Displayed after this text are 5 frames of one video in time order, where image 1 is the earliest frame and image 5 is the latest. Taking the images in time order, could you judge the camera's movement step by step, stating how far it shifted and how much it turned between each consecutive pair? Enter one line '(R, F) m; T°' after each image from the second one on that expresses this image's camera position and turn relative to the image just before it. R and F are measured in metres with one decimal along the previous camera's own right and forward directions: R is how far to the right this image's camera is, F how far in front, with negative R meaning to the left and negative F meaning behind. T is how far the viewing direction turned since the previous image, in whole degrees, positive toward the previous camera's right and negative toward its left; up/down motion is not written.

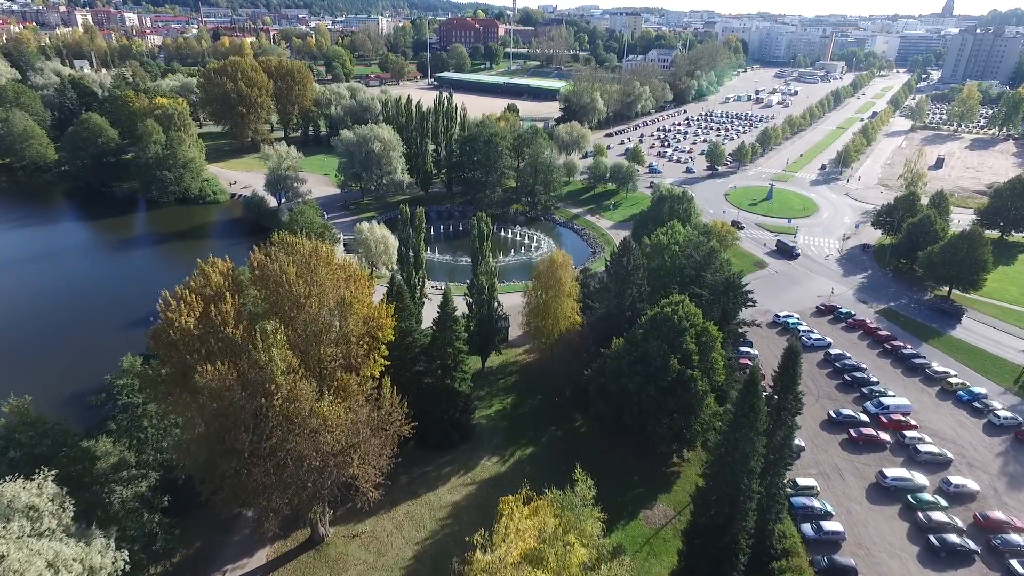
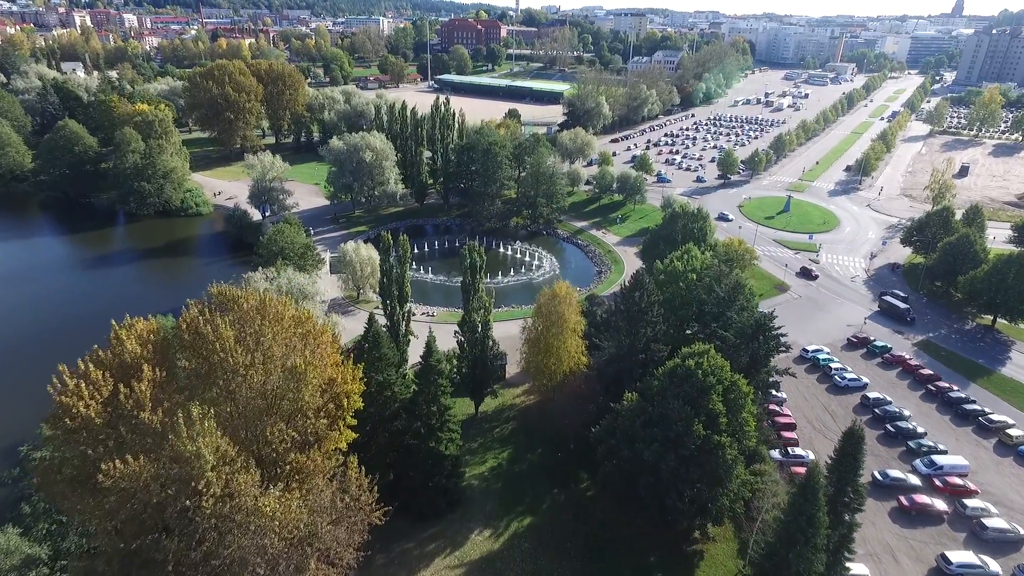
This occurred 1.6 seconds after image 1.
(+0.3, +4.5) m; 0°
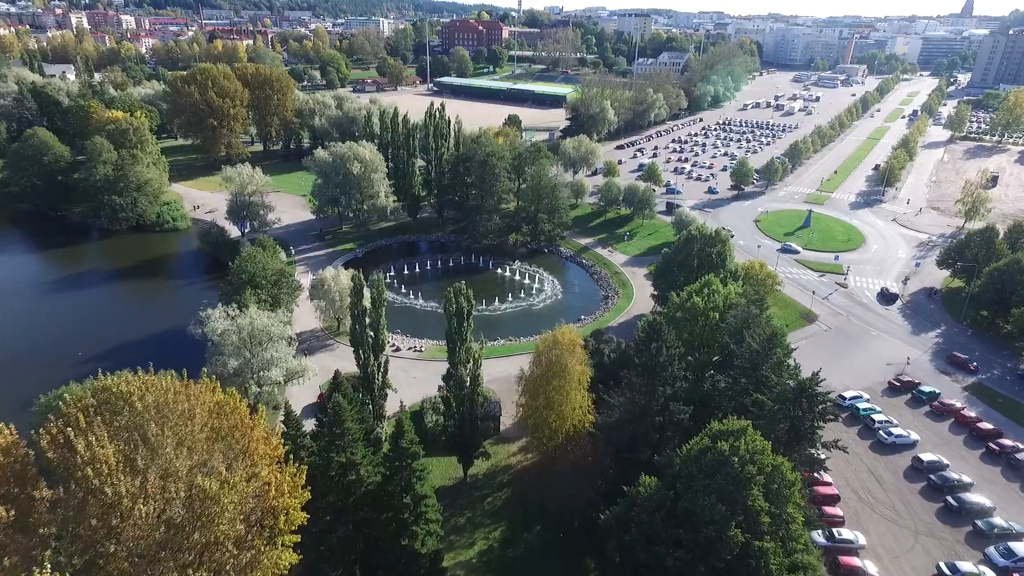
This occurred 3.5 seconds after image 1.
(+0.4, +4.9) m; 0°
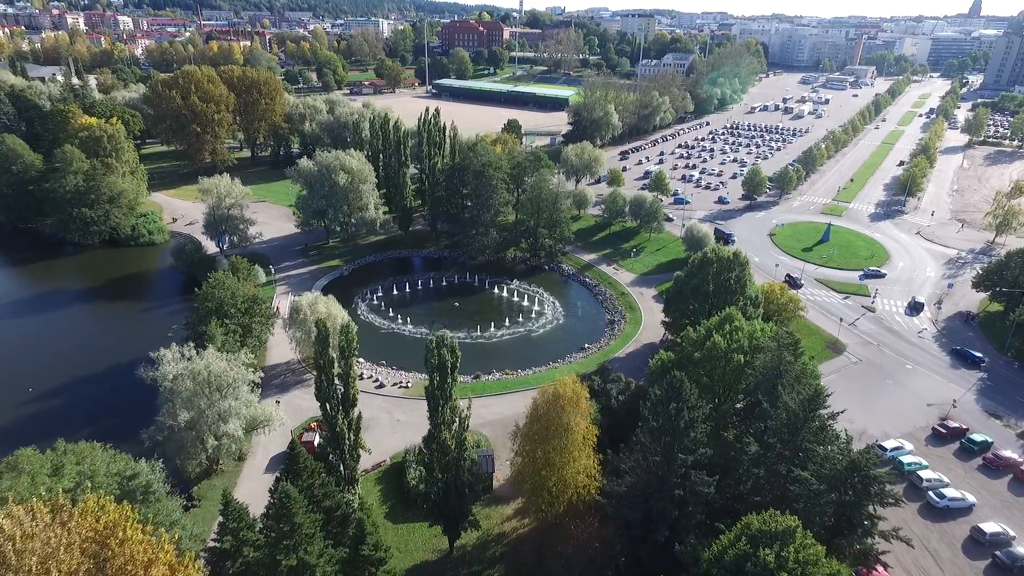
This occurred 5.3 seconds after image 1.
(+0.4, +4.2) m; 0°
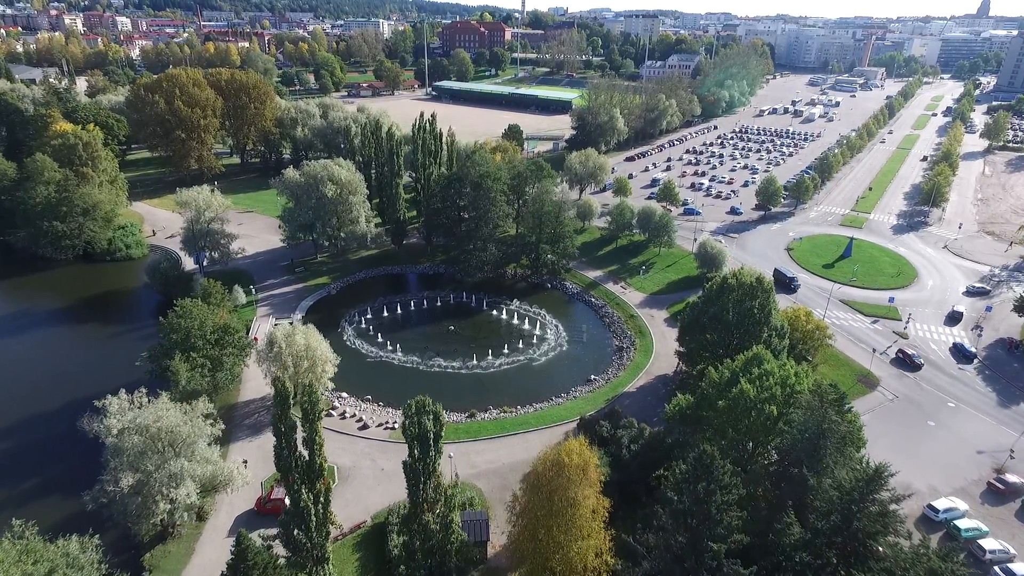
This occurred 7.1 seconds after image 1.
(+0.2, +3.9) m; 0°
